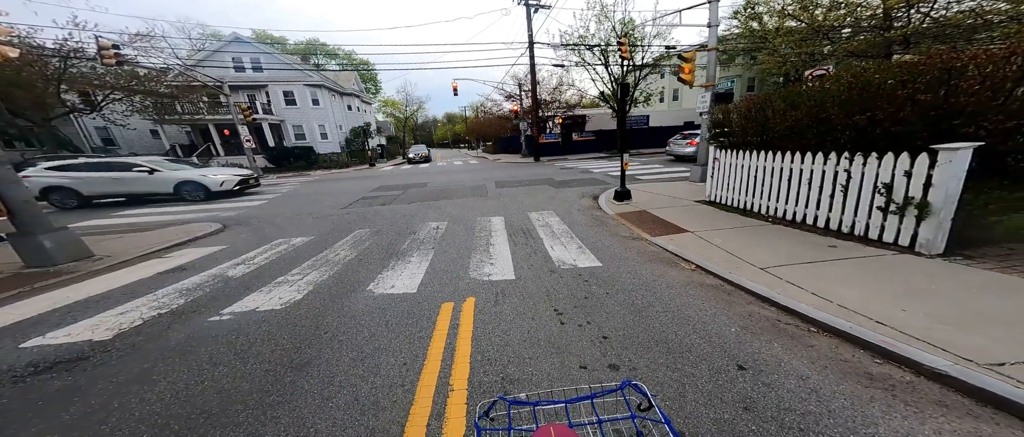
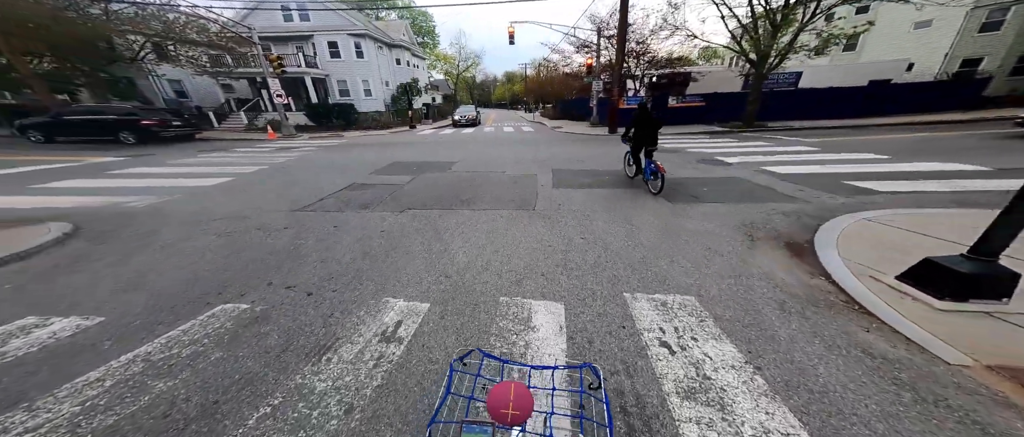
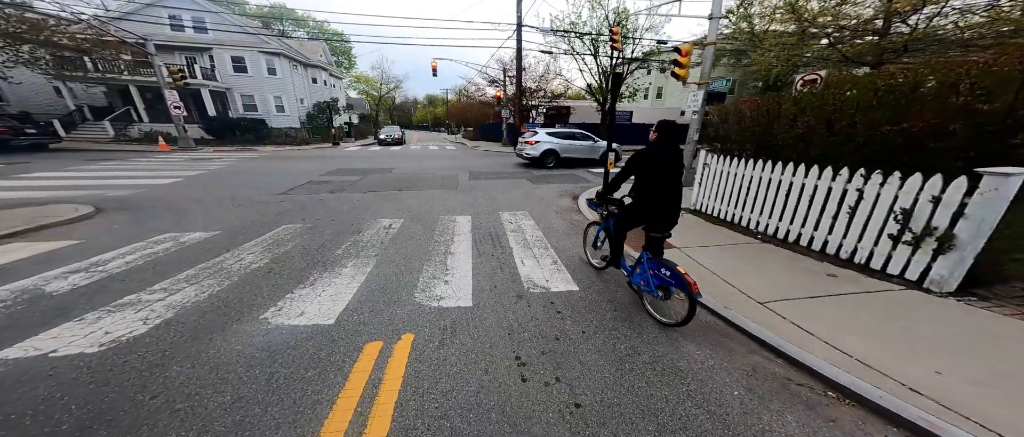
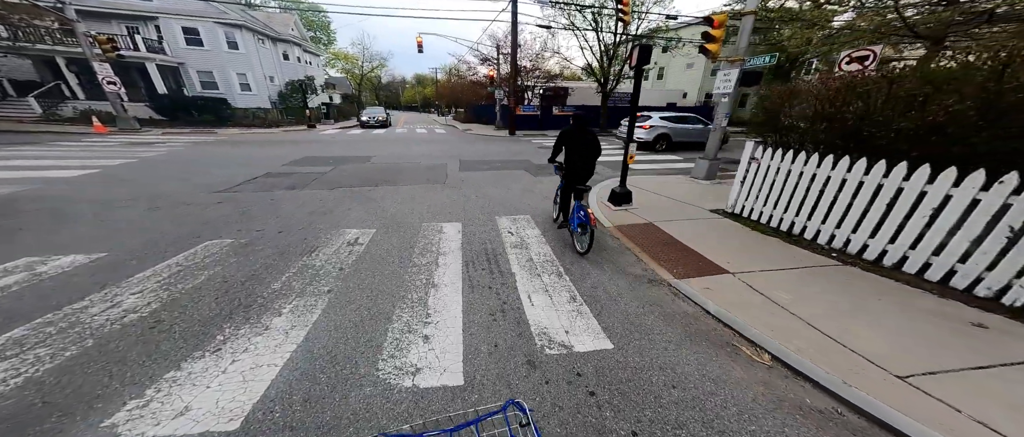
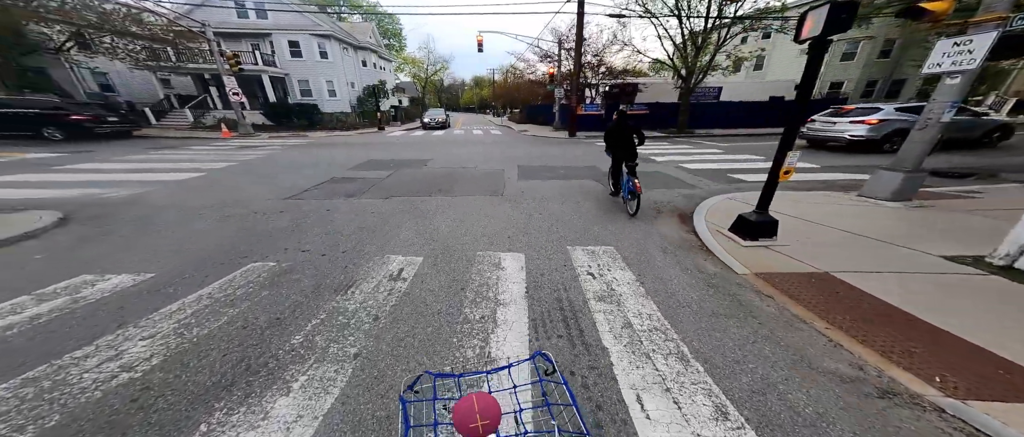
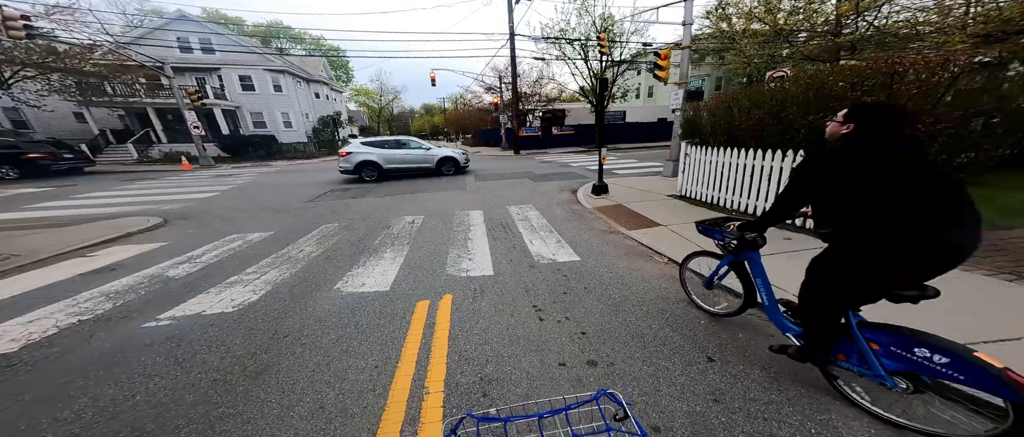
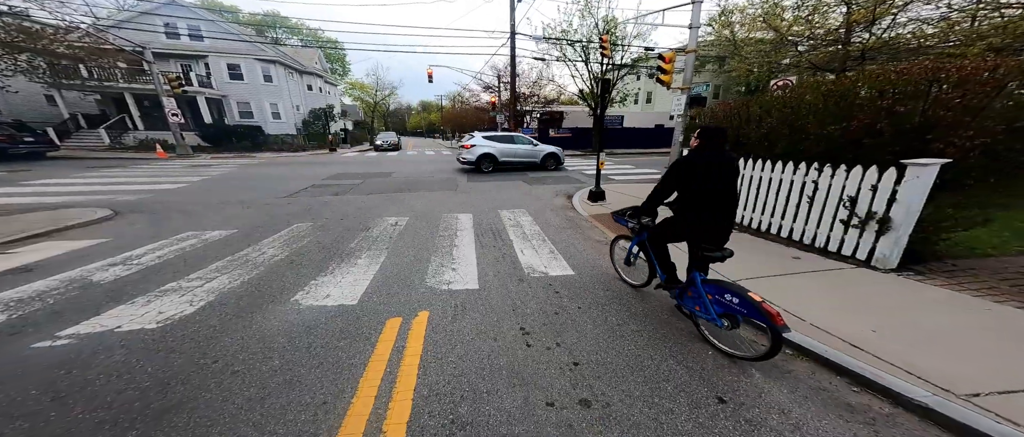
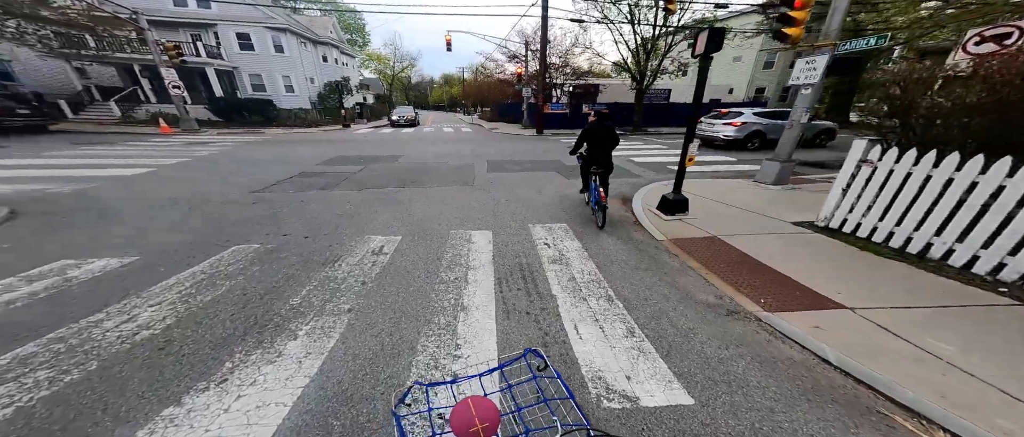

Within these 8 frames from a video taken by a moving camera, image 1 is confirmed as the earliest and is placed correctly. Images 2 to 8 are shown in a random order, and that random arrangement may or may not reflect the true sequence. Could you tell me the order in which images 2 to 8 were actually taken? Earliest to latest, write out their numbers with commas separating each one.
6, 7, 3, 4, 8, 5, 2
